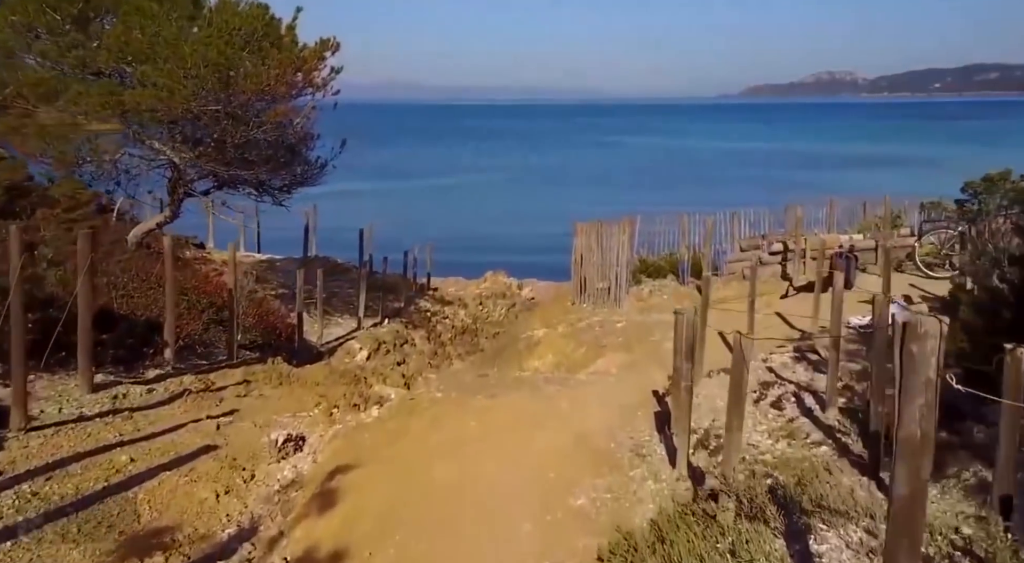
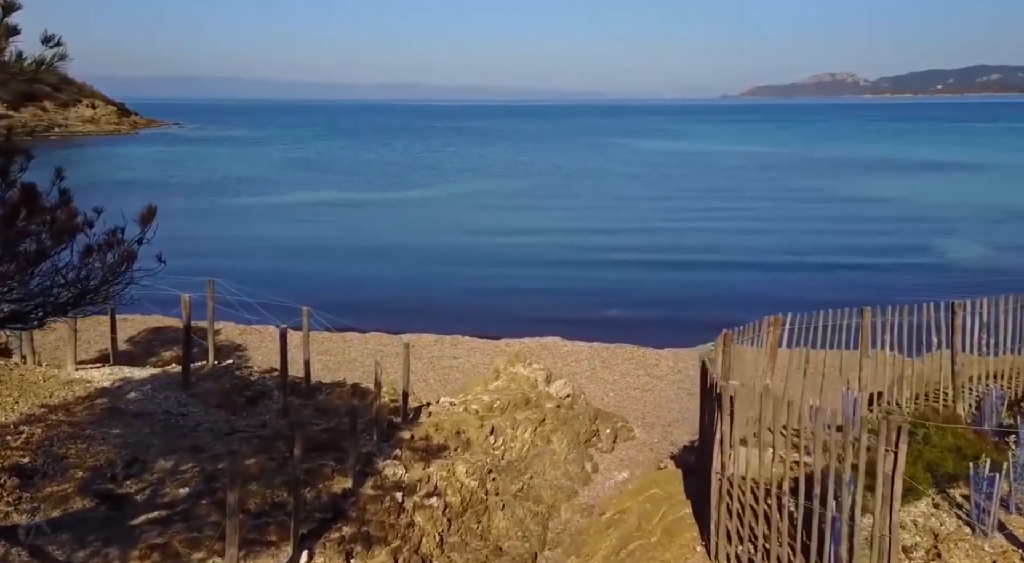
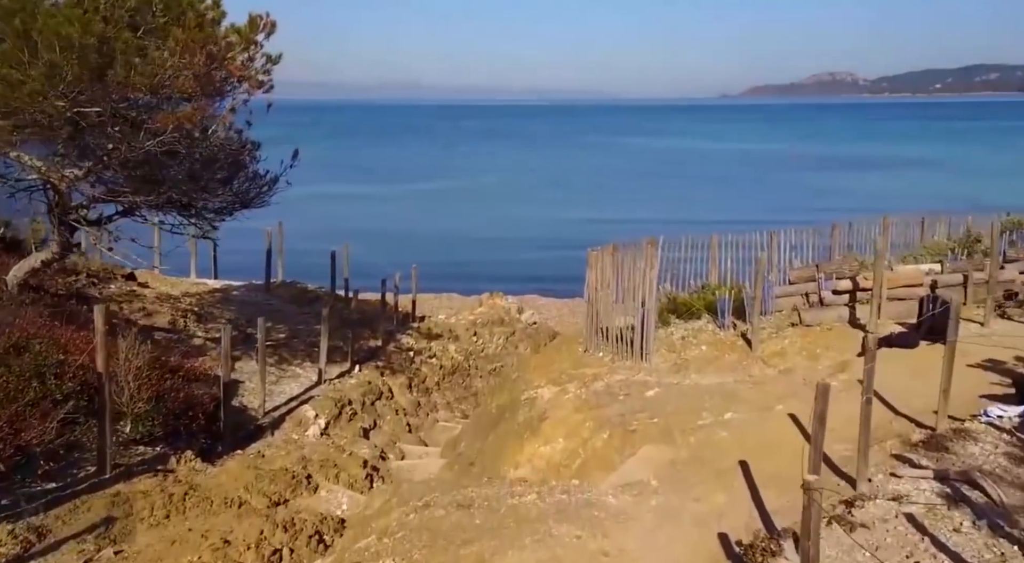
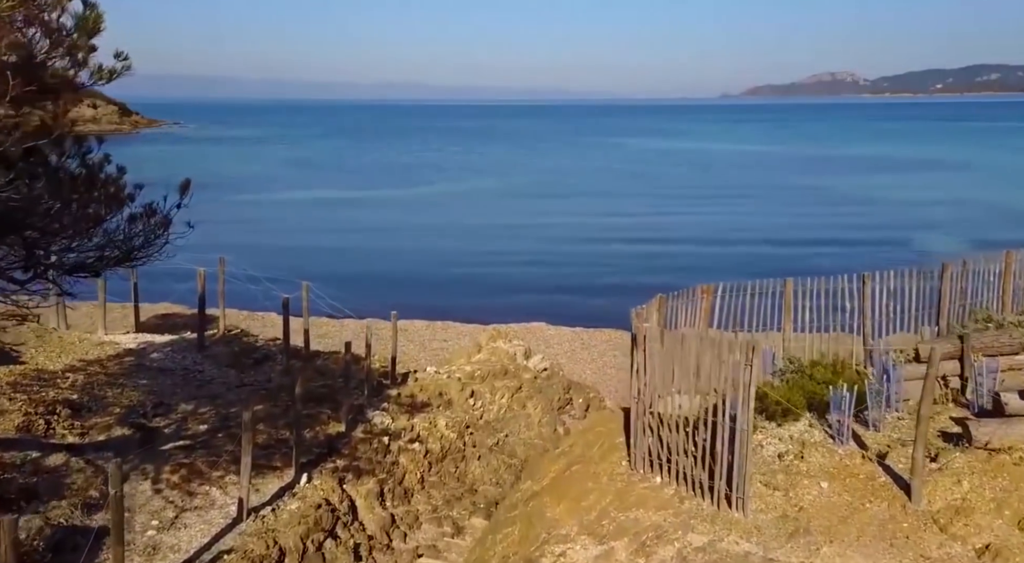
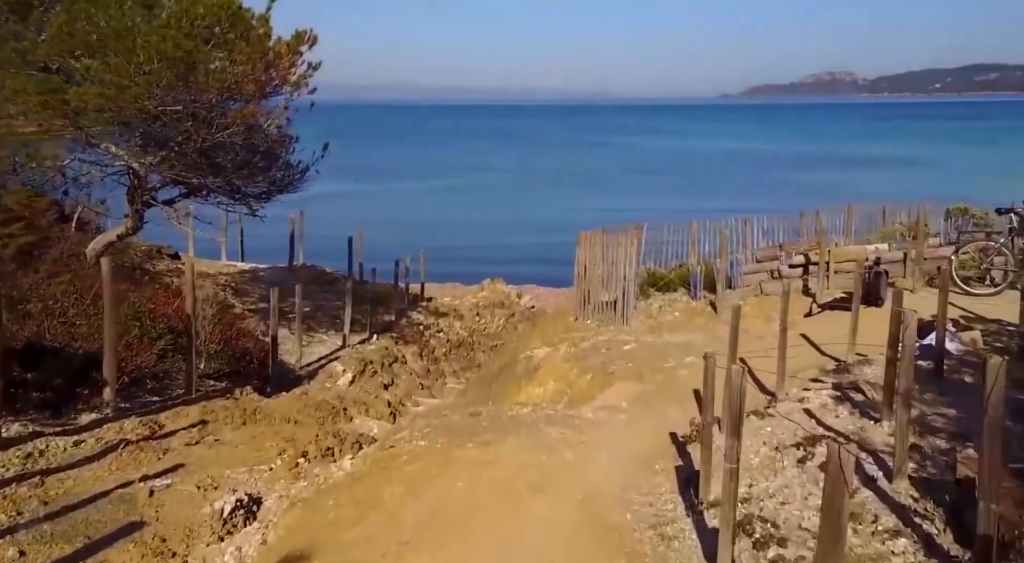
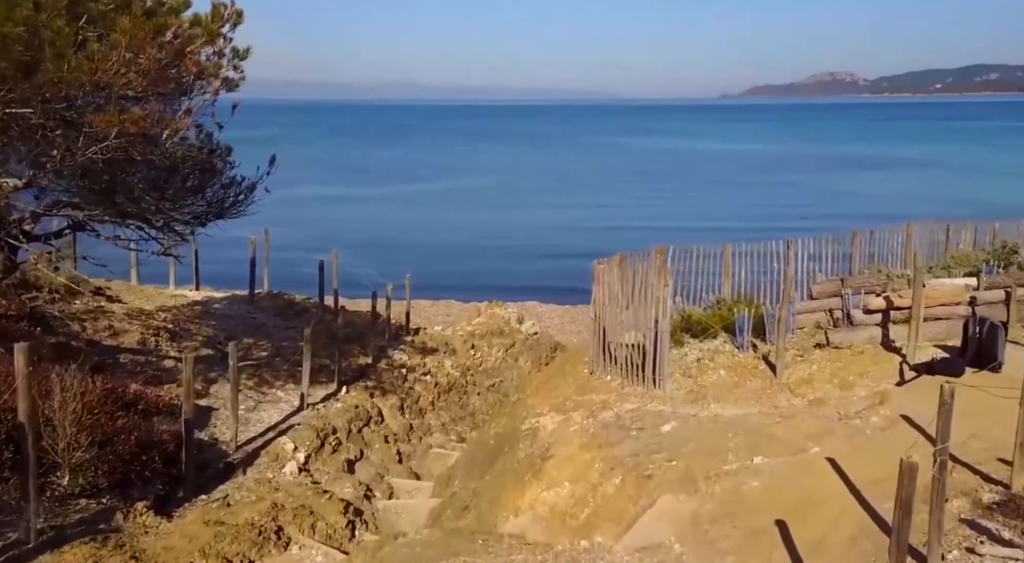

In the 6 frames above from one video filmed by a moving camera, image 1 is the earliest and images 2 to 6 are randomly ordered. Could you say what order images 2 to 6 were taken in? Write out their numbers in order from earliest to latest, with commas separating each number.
5, 3, 6, 4, 2
